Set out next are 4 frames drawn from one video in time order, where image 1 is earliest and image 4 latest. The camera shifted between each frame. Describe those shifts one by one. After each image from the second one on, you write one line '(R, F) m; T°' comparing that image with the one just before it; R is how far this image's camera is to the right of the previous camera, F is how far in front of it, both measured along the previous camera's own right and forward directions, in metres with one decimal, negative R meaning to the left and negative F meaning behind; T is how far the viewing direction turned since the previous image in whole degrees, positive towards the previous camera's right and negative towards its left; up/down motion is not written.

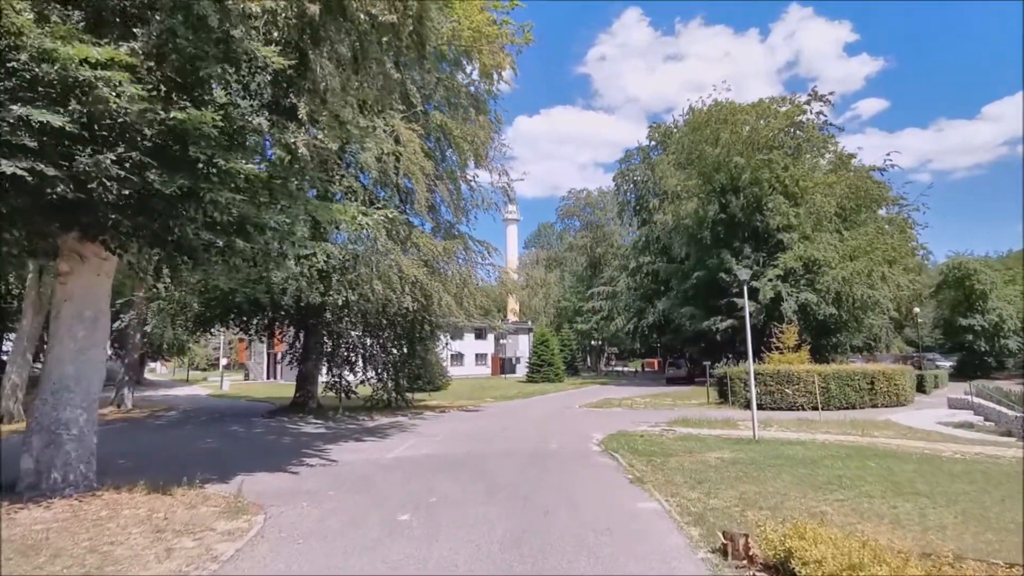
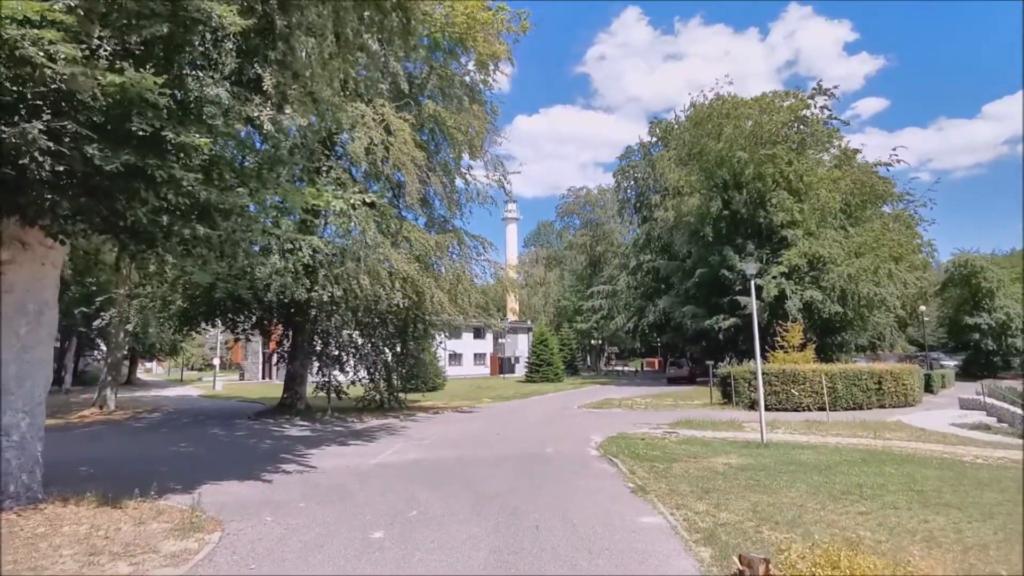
(+0.1, +0.8) m; 0°
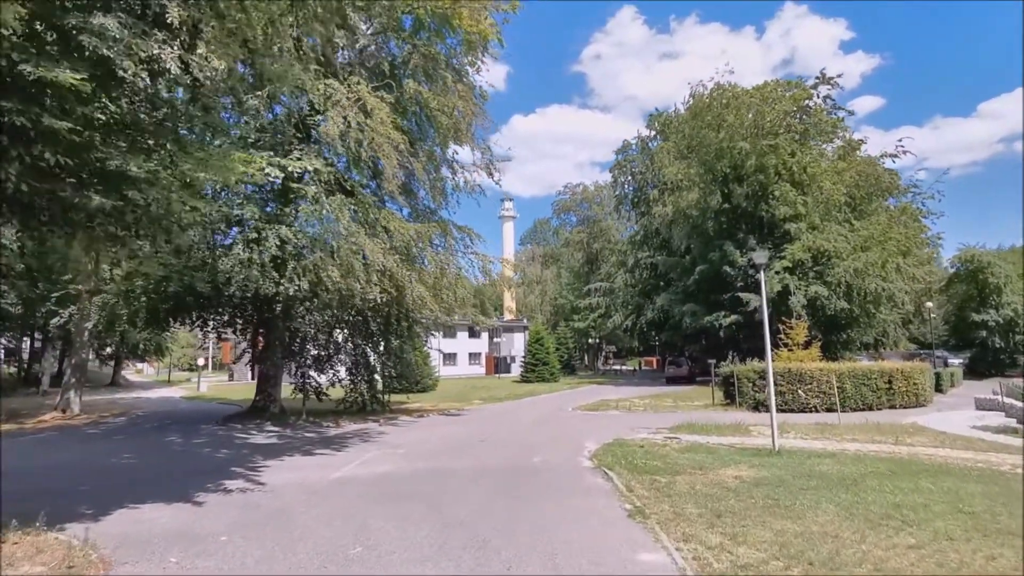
(+0.3, +1.4) m; 0°
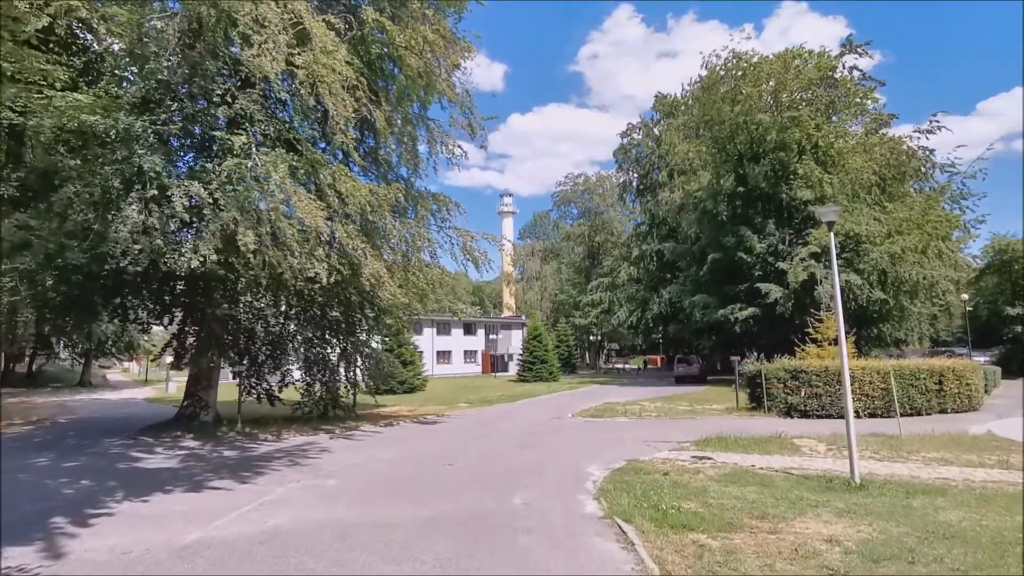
(+0.3, +3.6) m; 0°
